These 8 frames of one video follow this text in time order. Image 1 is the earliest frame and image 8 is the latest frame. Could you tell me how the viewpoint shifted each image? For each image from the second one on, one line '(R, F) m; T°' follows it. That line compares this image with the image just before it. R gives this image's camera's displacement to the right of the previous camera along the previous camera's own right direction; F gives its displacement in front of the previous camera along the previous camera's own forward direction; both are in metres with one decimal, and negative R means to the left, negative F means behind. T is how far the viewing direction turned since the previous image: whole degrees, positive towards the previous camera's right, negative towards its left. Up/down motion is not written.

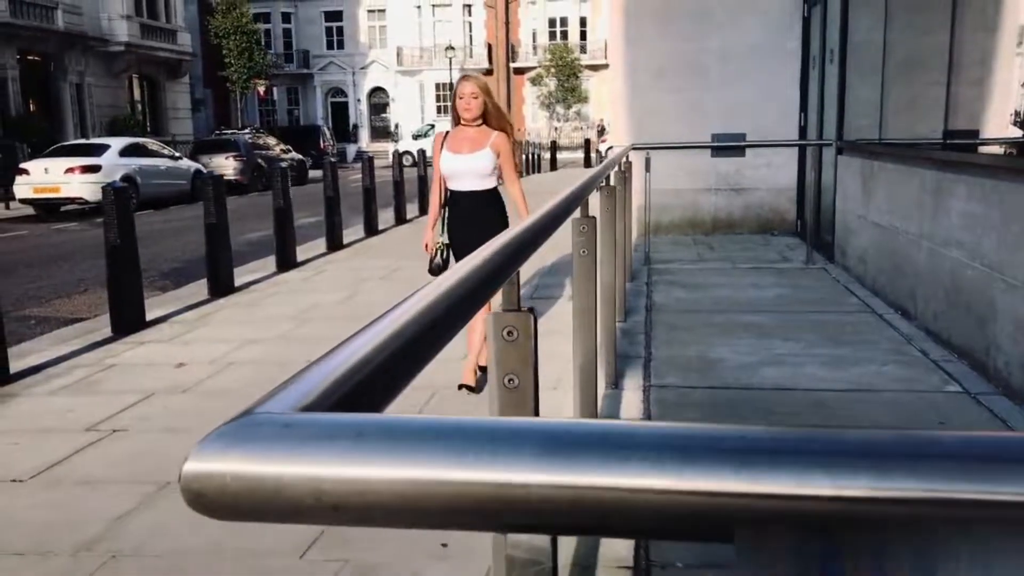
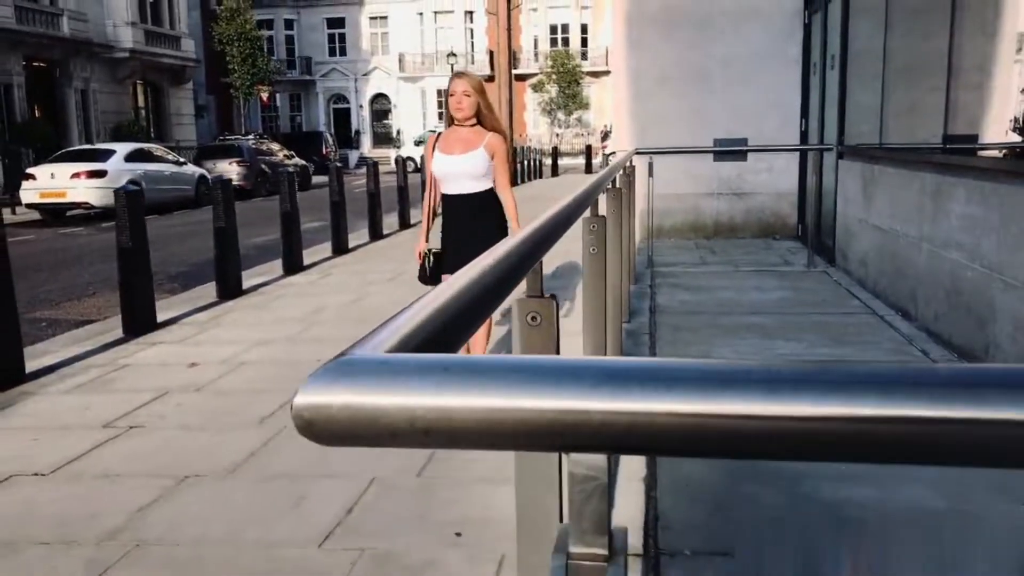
(0.0, -0.1) m; 0°
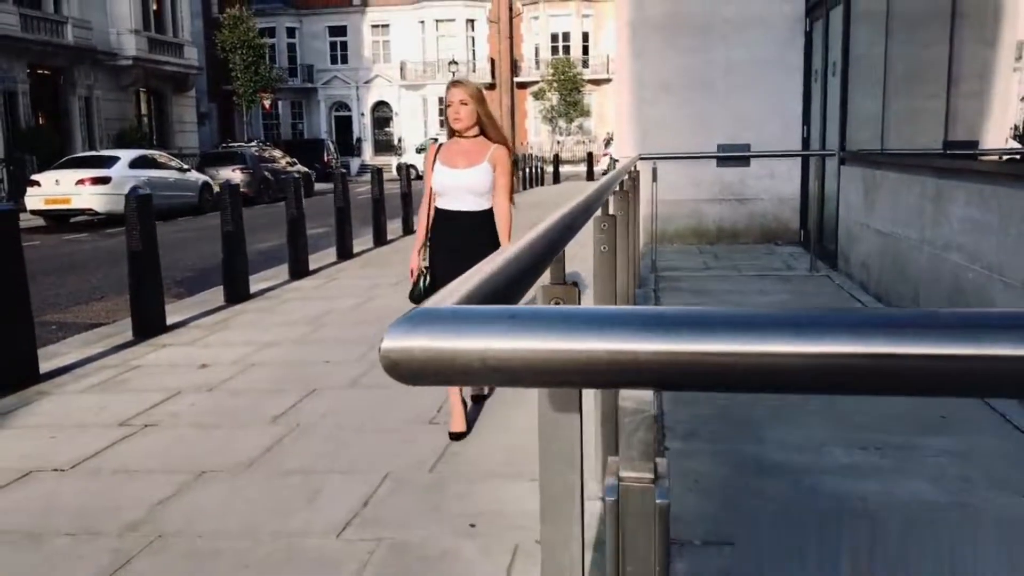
(0.0, -0.1) m; 0°
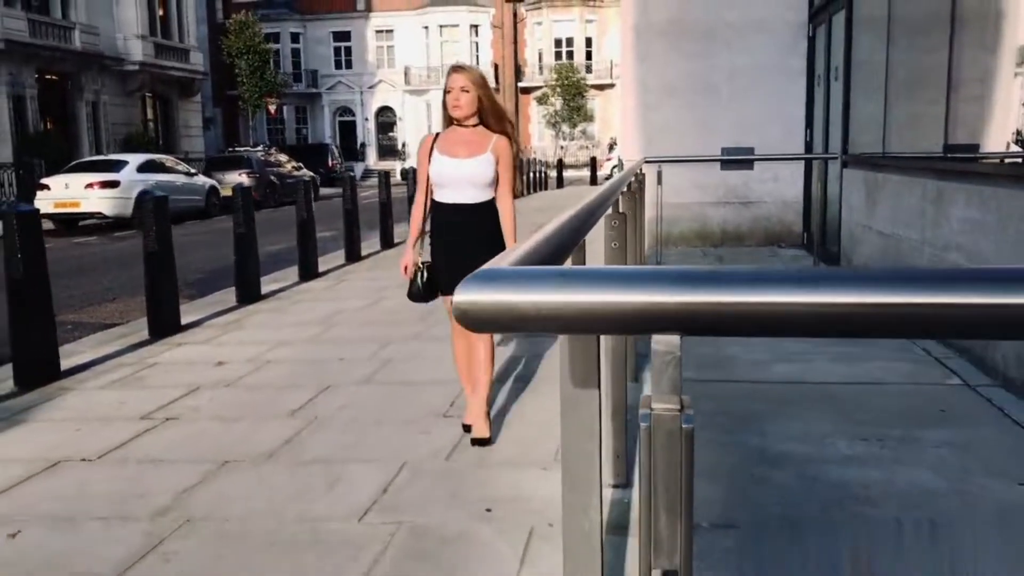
(0.0, -0.1) m; 0°
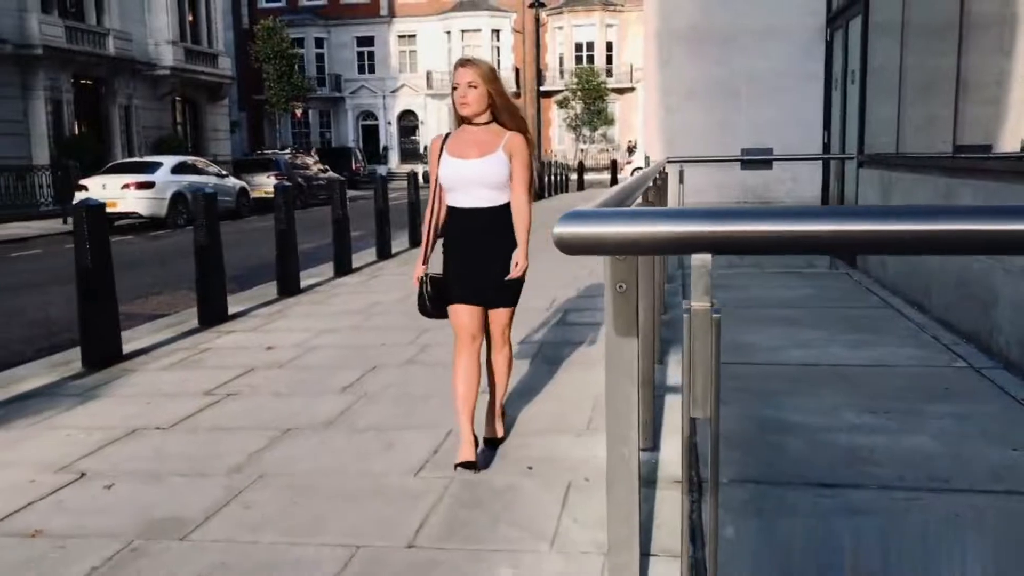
(-0.1, -0.4) m; -1°
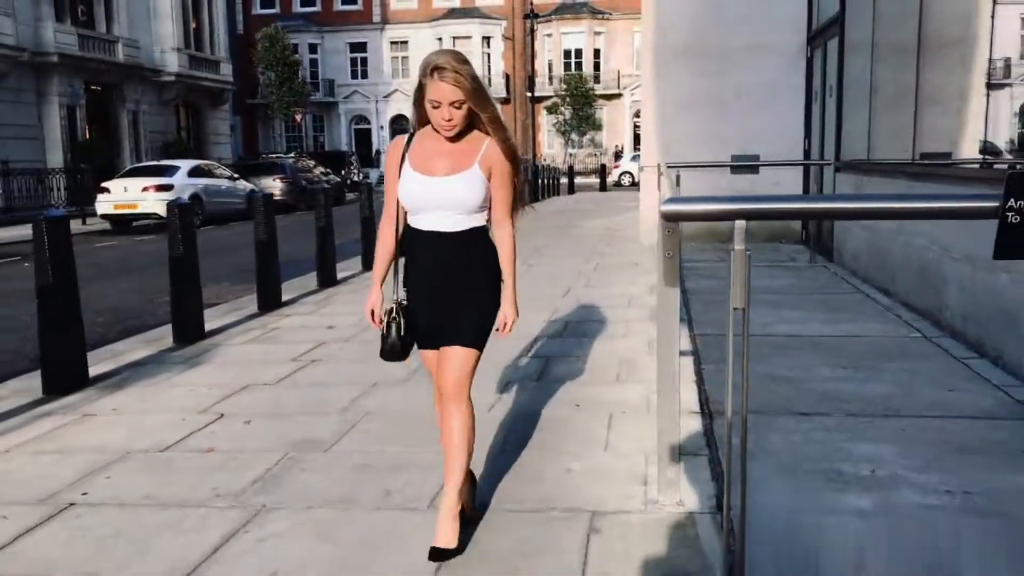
(-0.4, -1.1) m; +1°
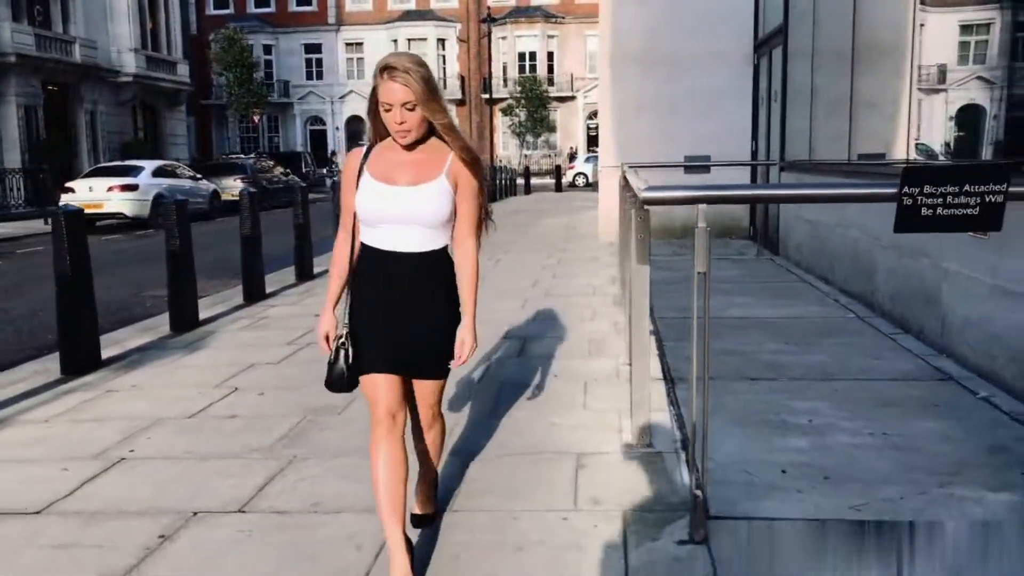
(-0.2, -0.6) m; +3°
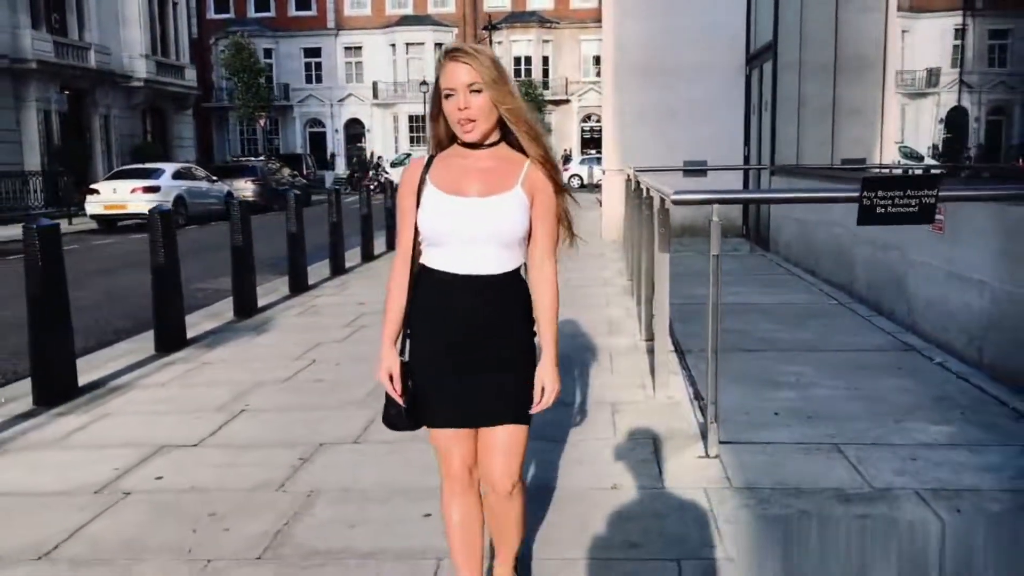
(-0.3, -1.0) m; +1°
